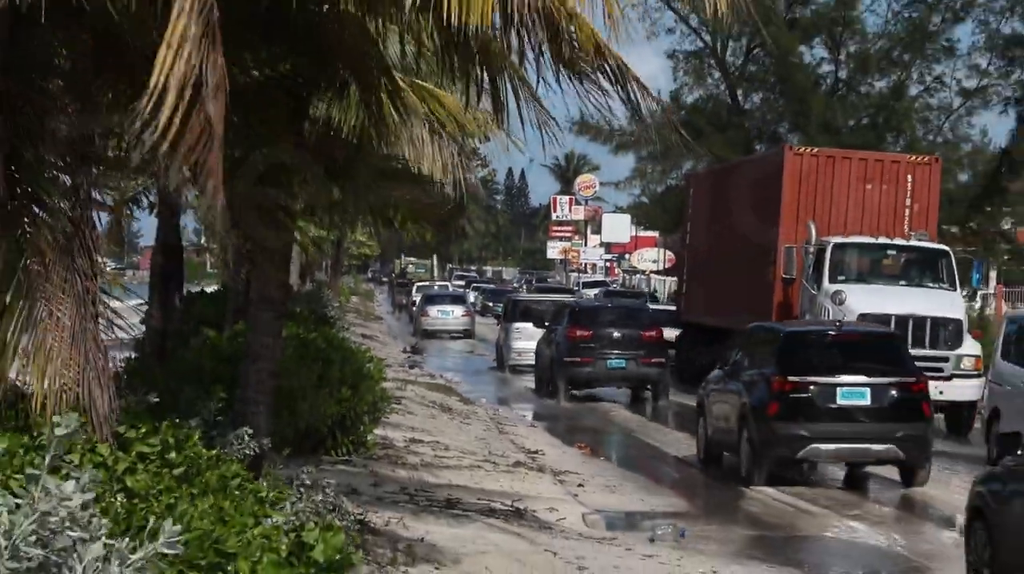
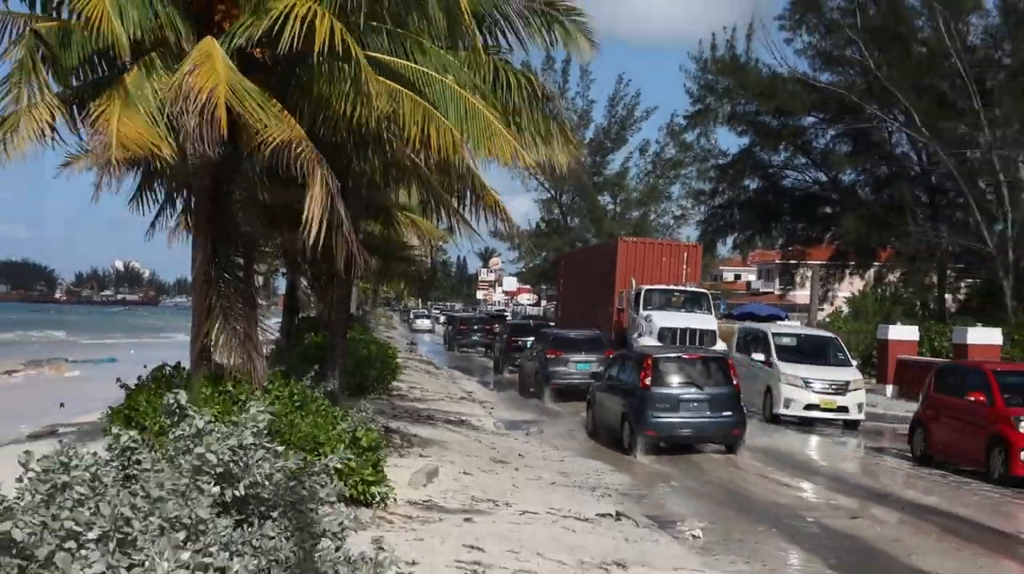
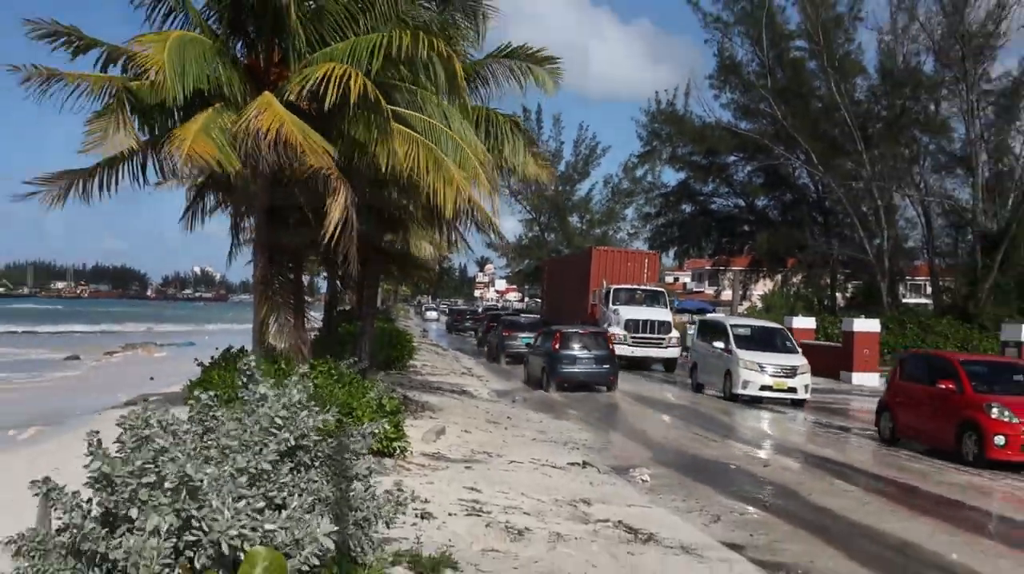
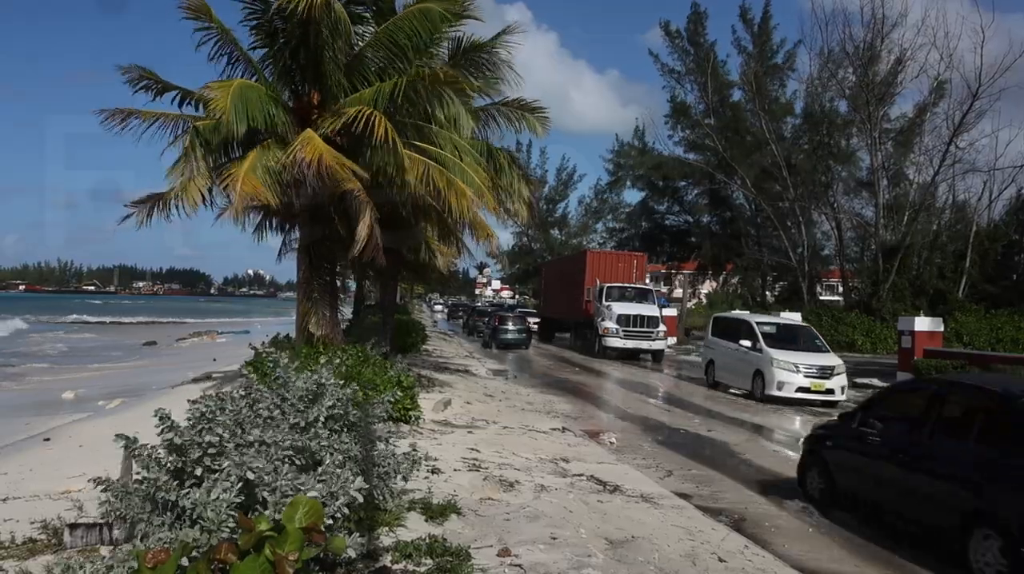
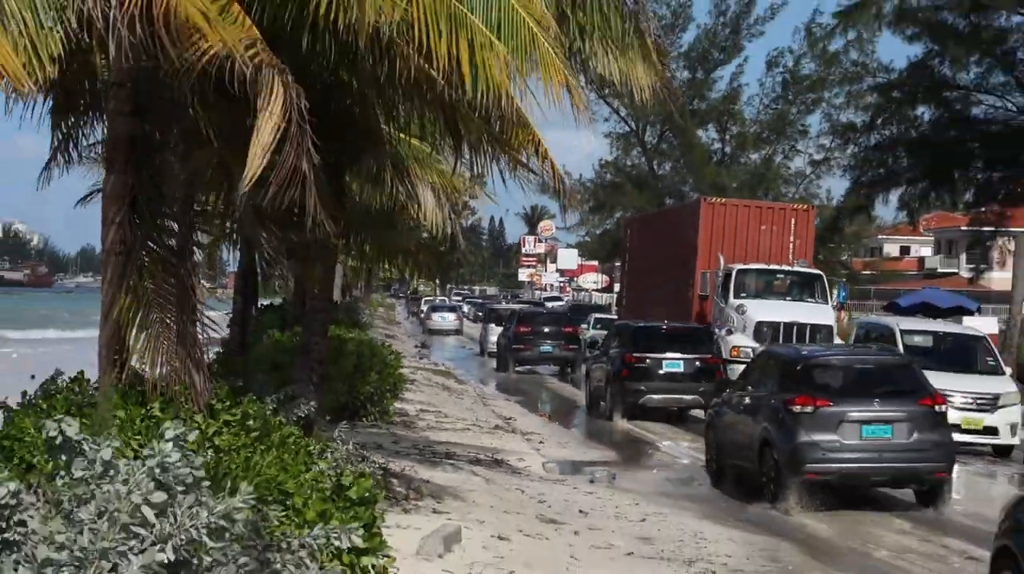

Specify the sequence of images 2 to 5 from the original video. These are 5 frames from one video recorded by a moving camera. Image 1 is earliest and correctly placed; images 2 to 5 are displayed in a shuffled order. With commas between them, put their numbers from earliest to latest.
5, 2, 3, 4
